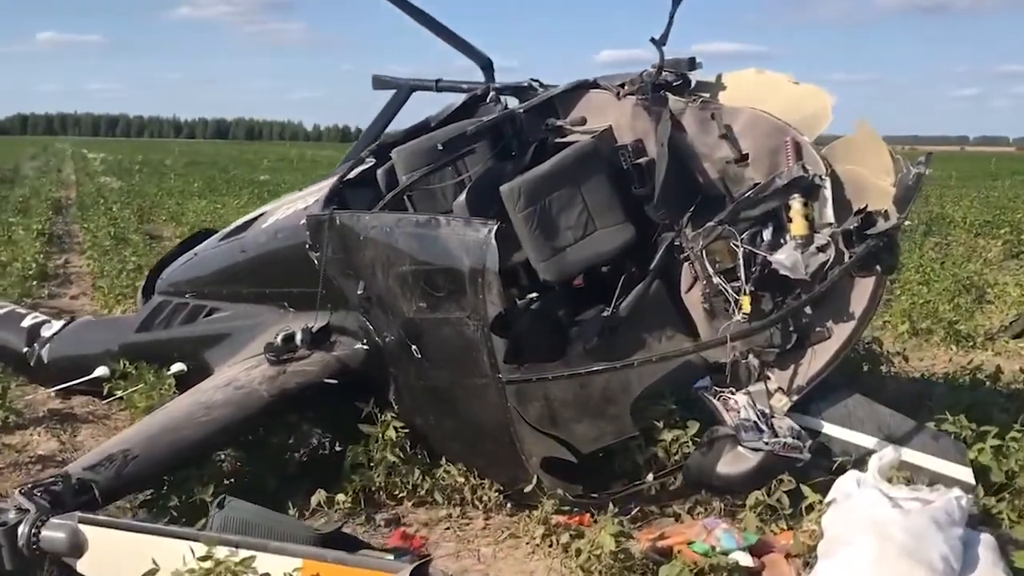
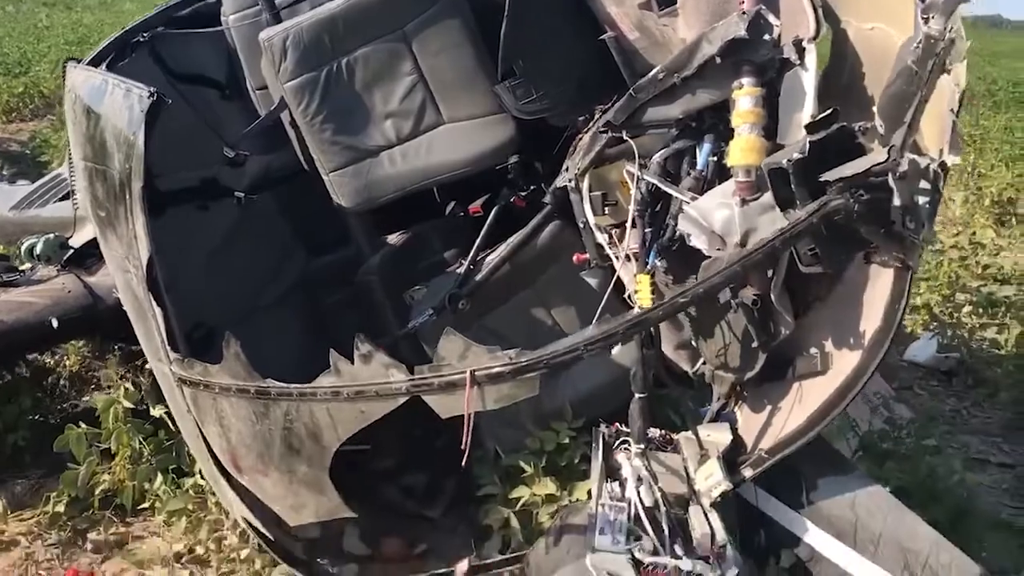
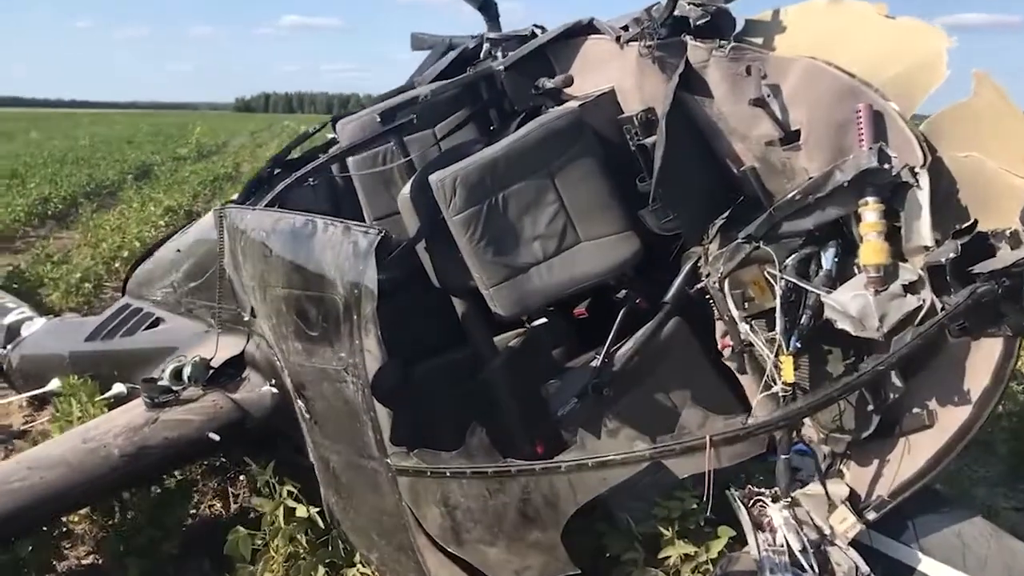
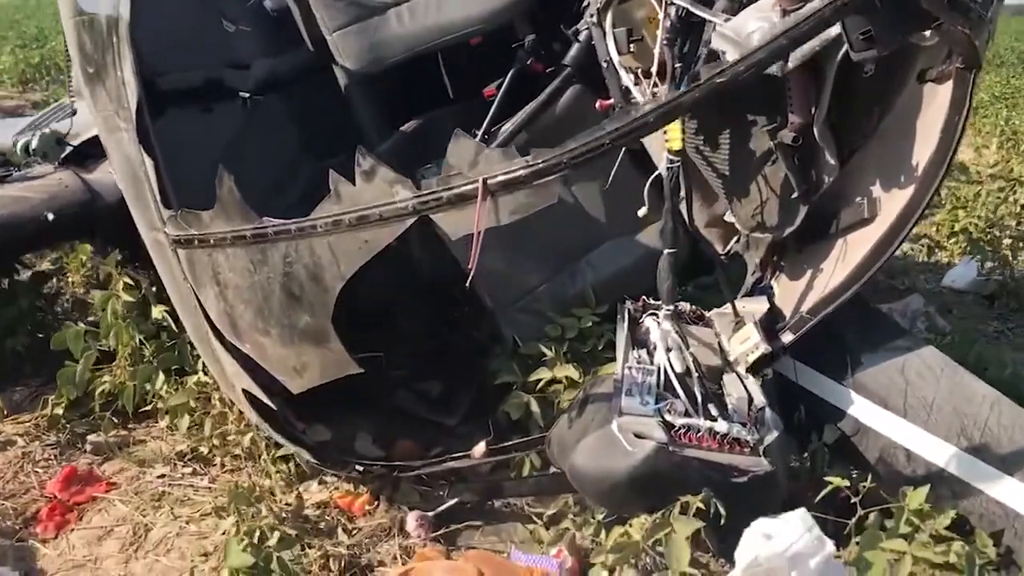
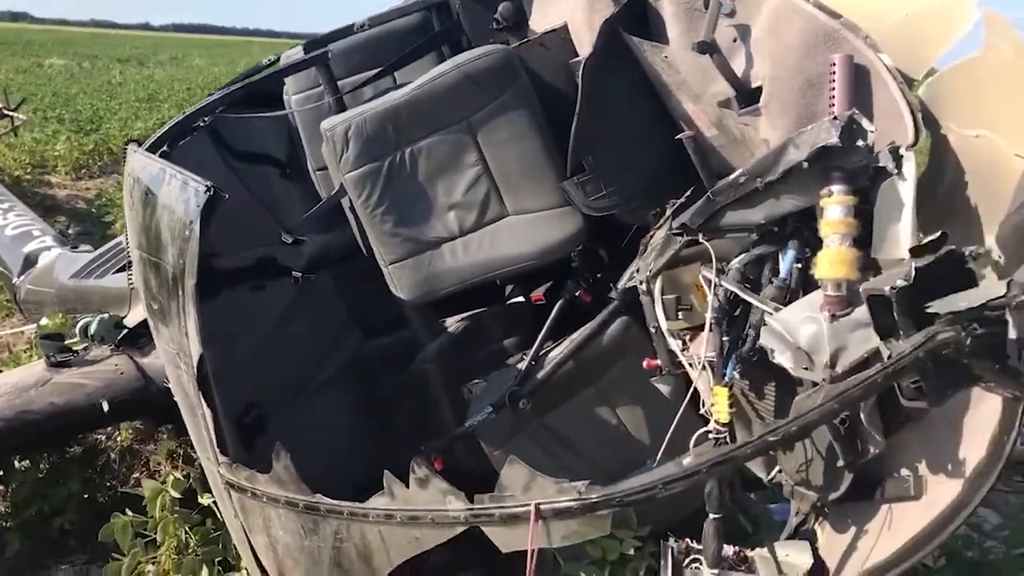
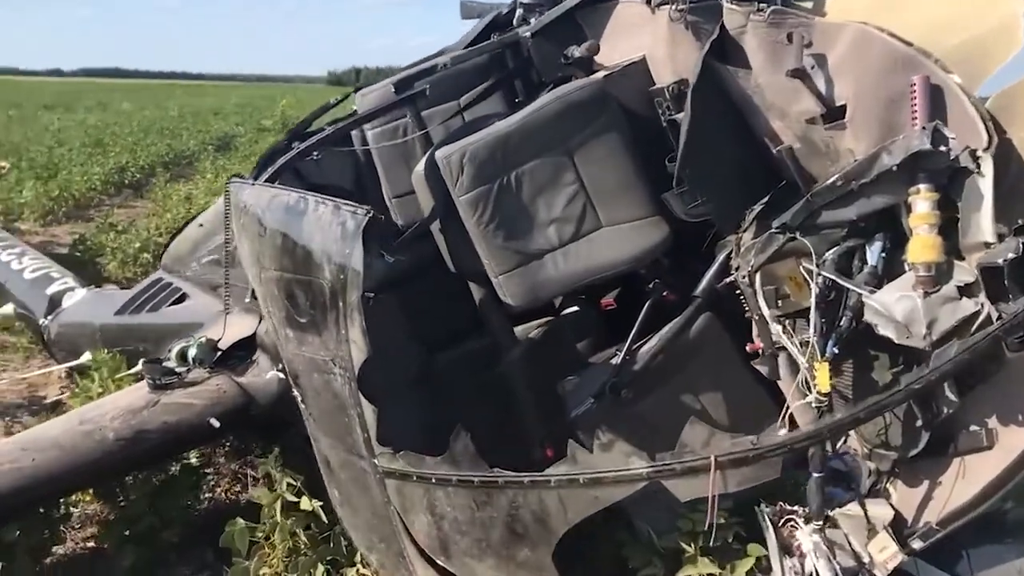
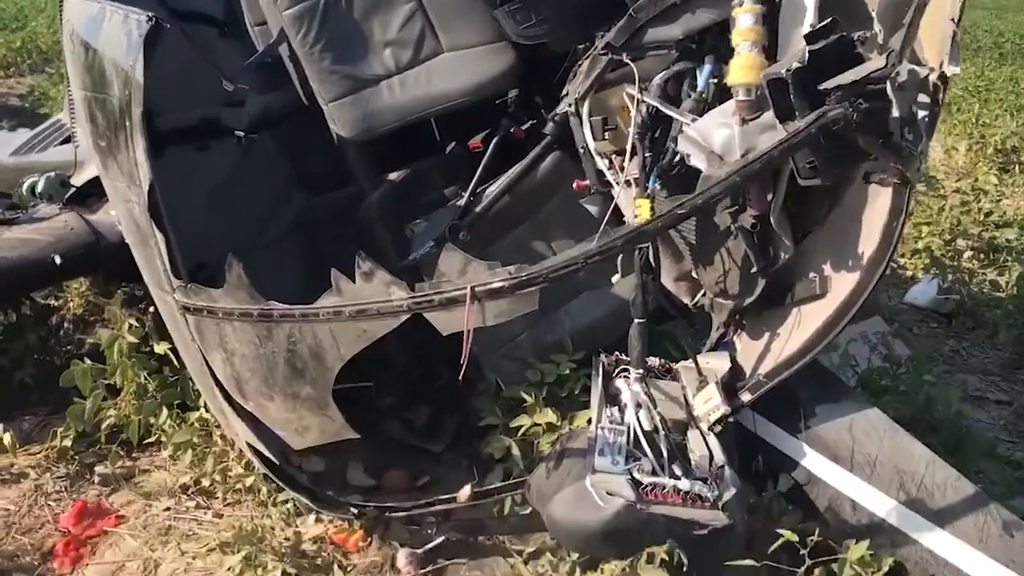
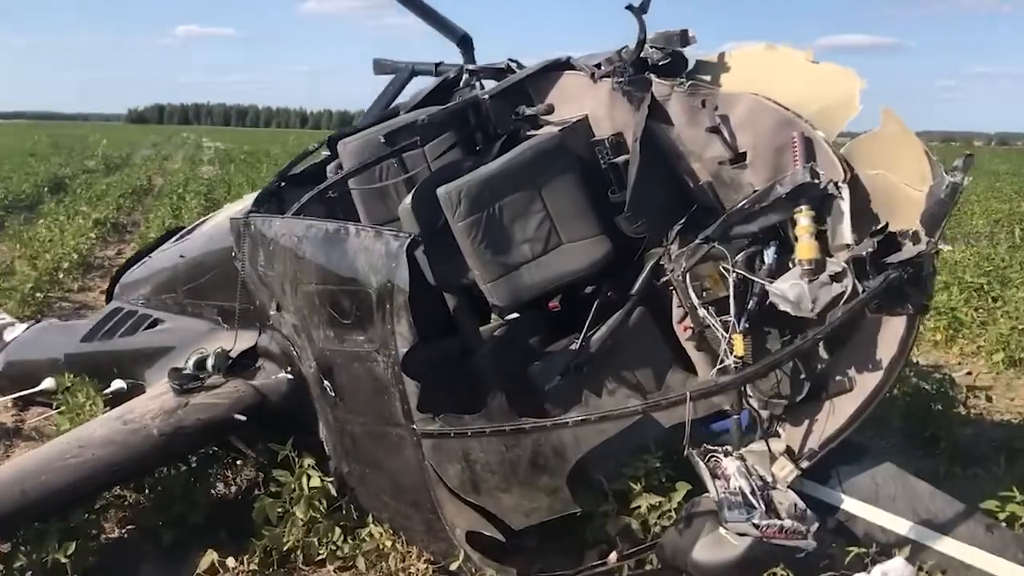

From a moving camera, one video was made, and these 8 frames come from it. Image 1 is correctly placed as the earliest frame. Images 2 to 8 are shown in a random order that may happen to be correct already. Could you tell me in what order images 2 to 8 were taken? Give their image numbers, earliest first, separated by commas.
8, 3, 6, 5, 2, 7, 4
